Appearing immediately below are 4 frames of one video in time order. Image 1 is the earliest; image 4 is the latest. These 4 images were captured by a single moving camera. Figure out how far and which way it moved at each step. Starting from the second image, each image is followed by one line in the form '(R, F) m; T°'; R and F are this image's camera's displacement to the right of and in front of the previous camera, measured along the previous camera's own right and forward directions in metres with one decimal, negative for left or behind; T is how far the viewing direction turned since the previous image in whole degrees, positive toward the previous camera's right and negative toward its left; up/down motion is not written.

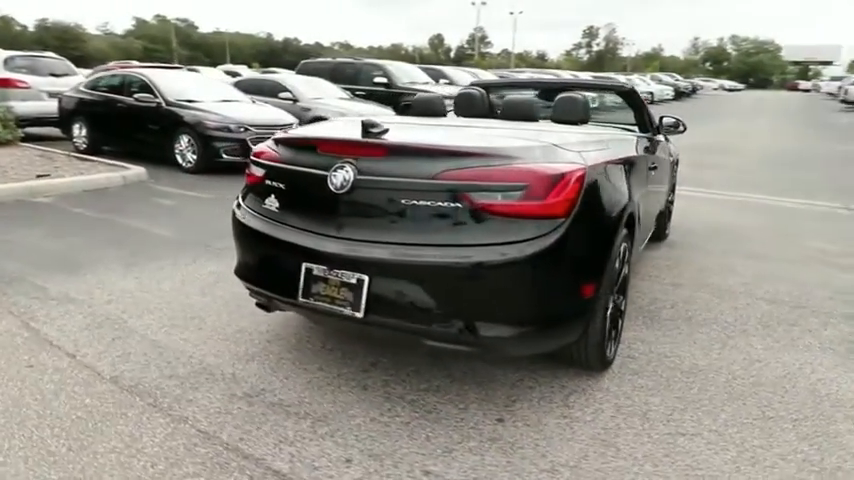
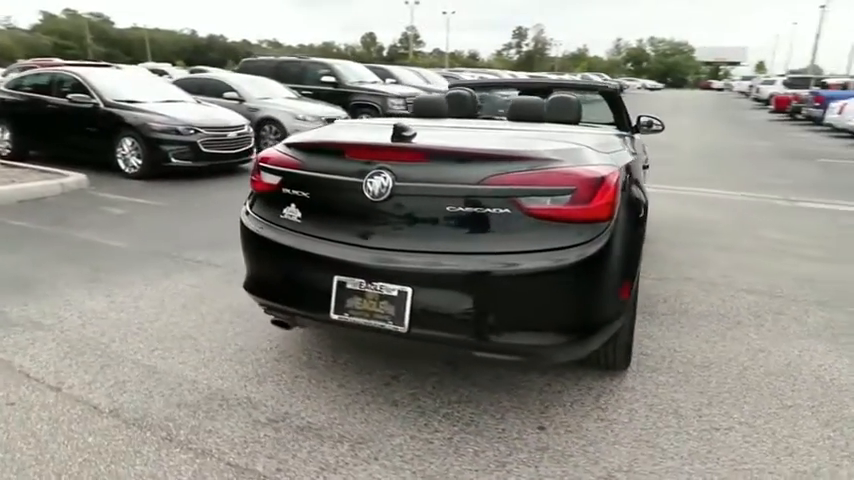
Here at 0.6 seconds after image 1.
(-0.5, +0.1) m; +7°
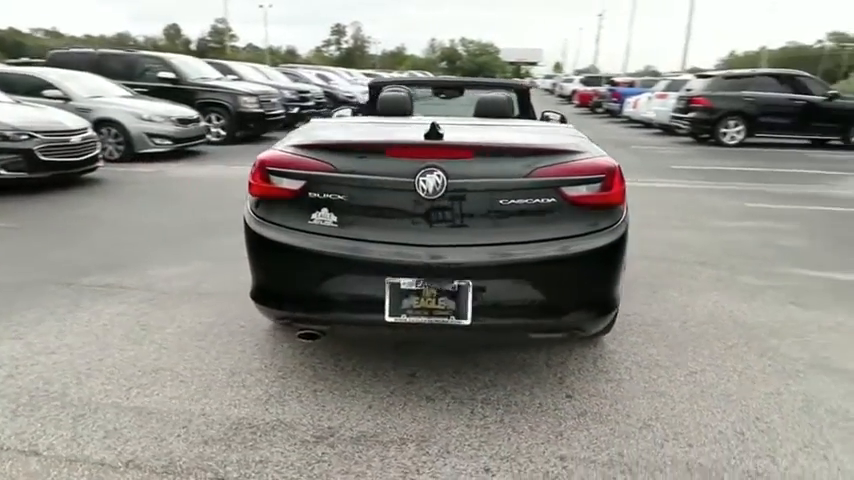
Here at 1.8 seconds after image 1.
(-1.1, +0.1) m; +17°
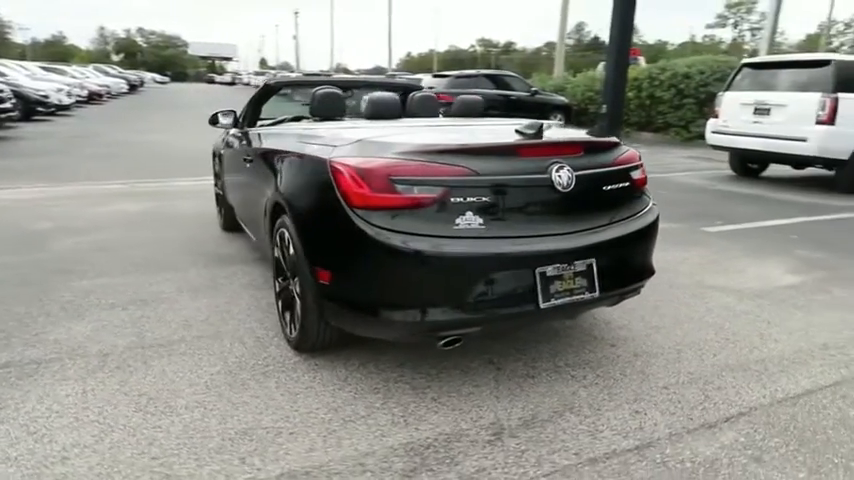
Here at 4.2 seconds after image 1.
(-2.1, +0.4) m; +29°
